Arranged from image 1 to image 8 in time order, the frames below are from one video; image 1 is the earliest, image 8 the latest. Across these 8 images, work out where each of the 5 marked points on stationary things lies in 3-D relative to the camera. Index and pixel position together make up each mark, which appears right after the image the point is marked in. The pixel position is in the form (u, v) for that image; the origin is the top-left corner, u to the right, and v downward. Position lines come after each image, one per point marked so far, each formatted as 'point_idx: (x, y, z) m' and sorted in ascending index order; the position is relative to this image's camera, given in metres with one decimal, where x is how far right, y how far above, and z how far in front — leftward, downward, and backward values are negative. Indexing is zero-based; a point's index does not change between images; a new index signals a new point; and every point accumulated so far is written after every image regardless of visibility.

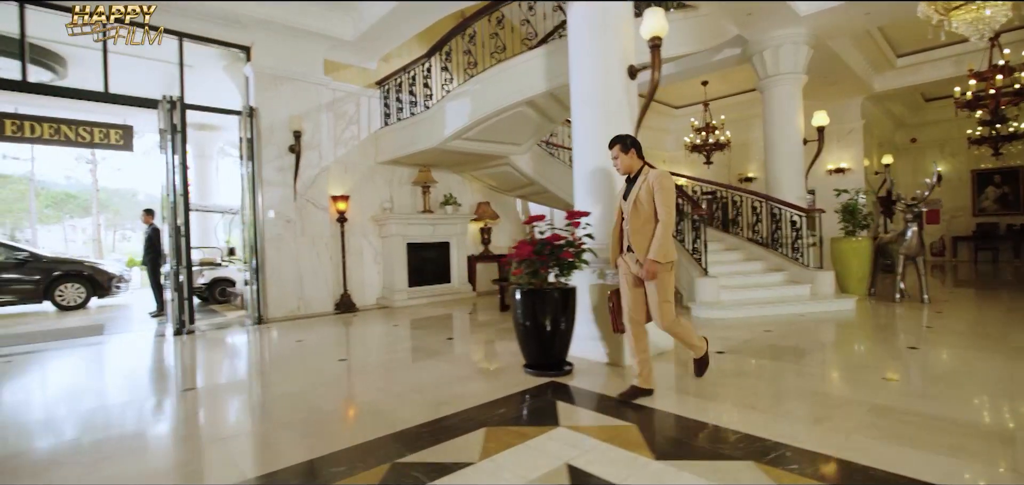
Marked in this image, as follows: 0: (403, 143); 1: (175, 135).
0: (-1.2, +1.1, +5.7) m
1: (-3.0, +1.0, +4.5) m
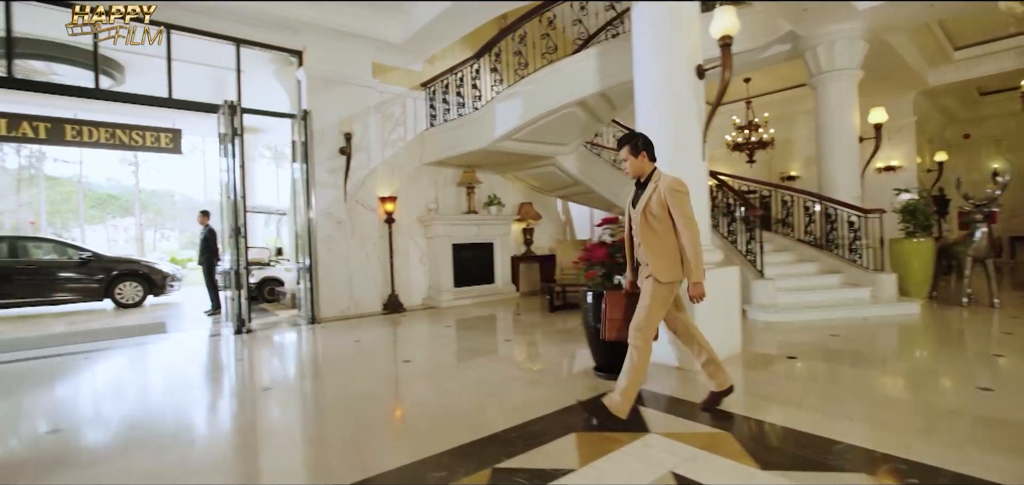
0: (-0.7, +1.1, +5.7) m
1: (-2.5, +1.0, +4.6) m
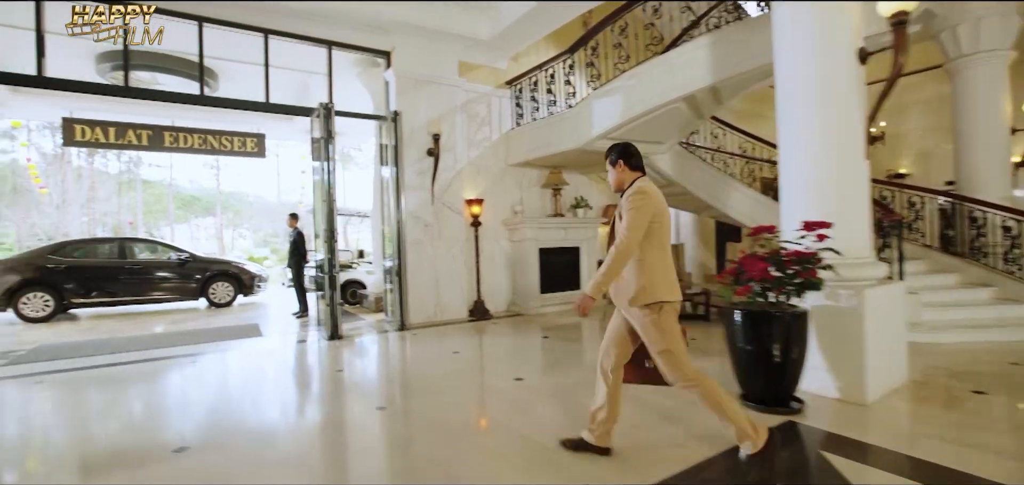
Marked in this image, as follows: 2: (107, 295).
0: (+0.3, +1.1, +5.5) m
1: (-1.7, +0.9, +4.6) m
2: (-5.2, -0.7, +6.4) m
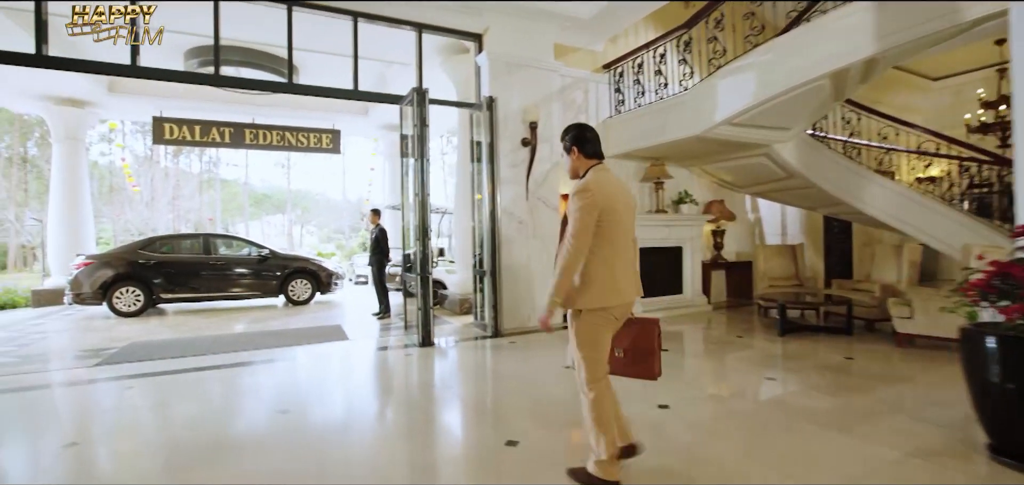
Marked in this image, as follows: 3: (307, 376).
0: (+1.3, +1.1, +4.9) m
1: (-0.8, +0.9, +4.2) m
2: (-4.1, -0.6, +6.4) m
3: (-1.5, -1.0, +3.7) m
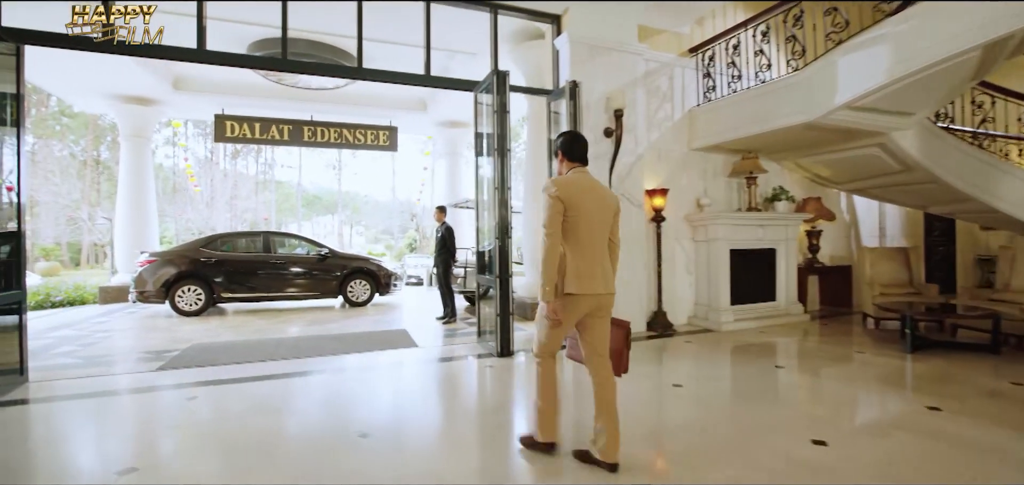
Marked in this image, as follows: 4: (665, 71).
0: (+2.0, +1.1, +4.4) m
1: (-0.1, +1.0, +3.8) m
2: (-3.3, -0.6, +6.3) m
3: (-0.9, -1.0, +3.4) m
4: (+1.4, +1.6, +4.7) m
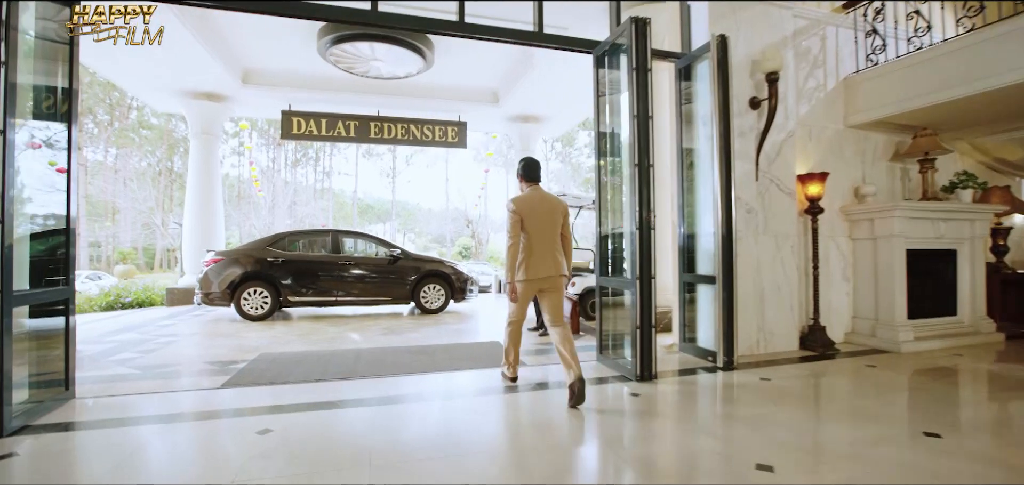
0: (+2.9, +1.1, +3.4) m
1: (+0.7, +1.0, +3.1) m
2: (-2.2, -0.6, +5.8) m
3: (-0.1, -0.9, +2.7) m
4: (+2.3, +1.6, +3.8) m
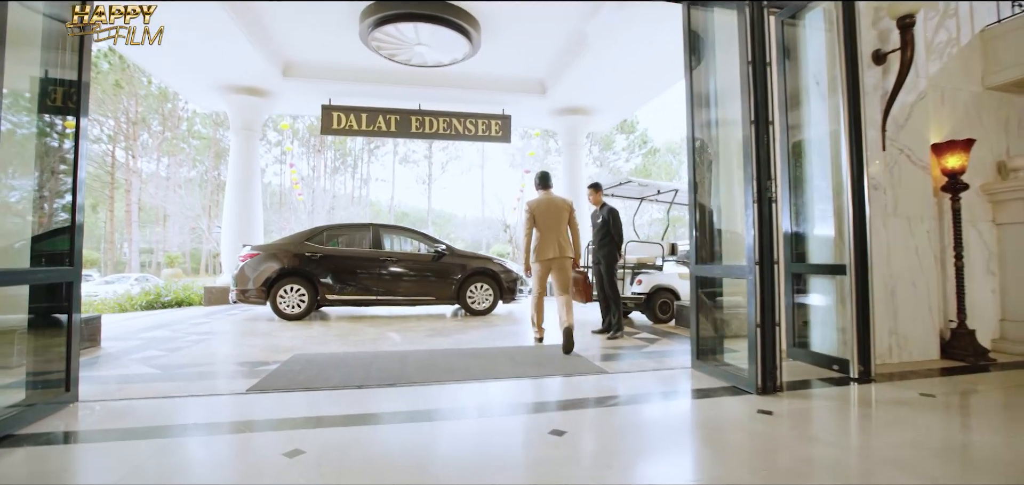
0: (+3.3, +1.2, +2.7) m
1: (+1.1, +1.1, +2.5) m
2: (-1.6, -0.5, +5.4) m
3: (+0.2, -0.8, +2.2) m
4: (+2.8, +1.7, +3.2) m
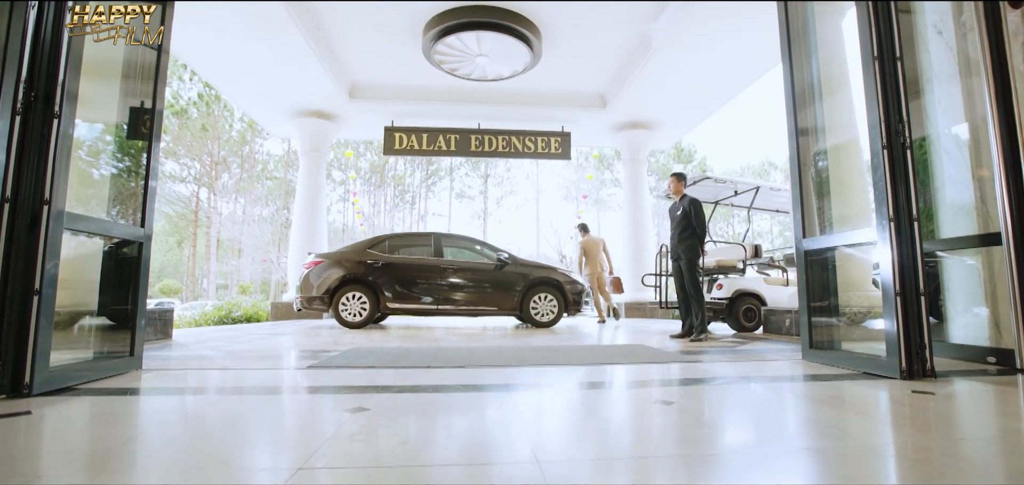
0: (+3.6, +1.4, +2.2) m
1: (+1.5, +1.2, +2.2) m
2: (-0.9, -0.6, +5.3) m
3: (+0.6, -0.6, +1.9) m
4: (+3.2, +1.9, +2.7) m
